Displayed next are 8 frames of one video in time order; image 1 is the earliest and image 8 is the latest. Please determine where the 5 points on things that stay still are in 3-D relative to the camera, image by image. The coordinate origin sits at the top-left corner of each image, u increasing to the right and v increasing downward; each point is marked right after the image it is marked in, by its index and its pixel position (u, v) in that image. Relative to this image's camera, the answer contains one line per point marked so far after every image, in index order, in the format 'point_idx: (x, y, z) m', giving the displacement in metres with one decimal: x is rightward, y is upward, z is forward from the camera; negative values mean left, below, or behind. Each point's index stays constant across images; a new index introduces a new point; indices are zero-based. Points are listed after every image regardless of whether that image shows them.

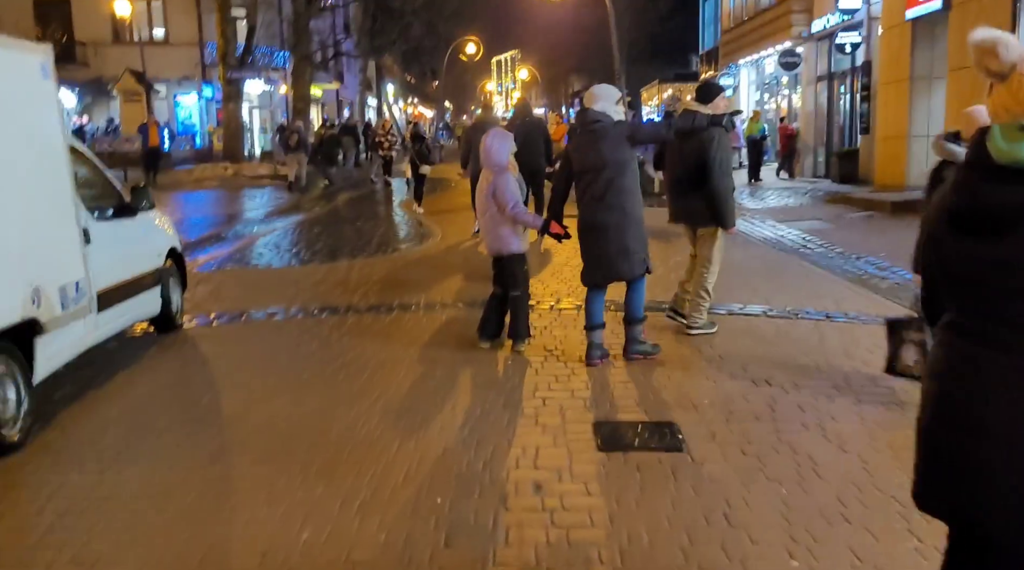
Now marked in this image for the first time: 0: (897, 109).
0: (+6.9, +3.1, +15.2) m
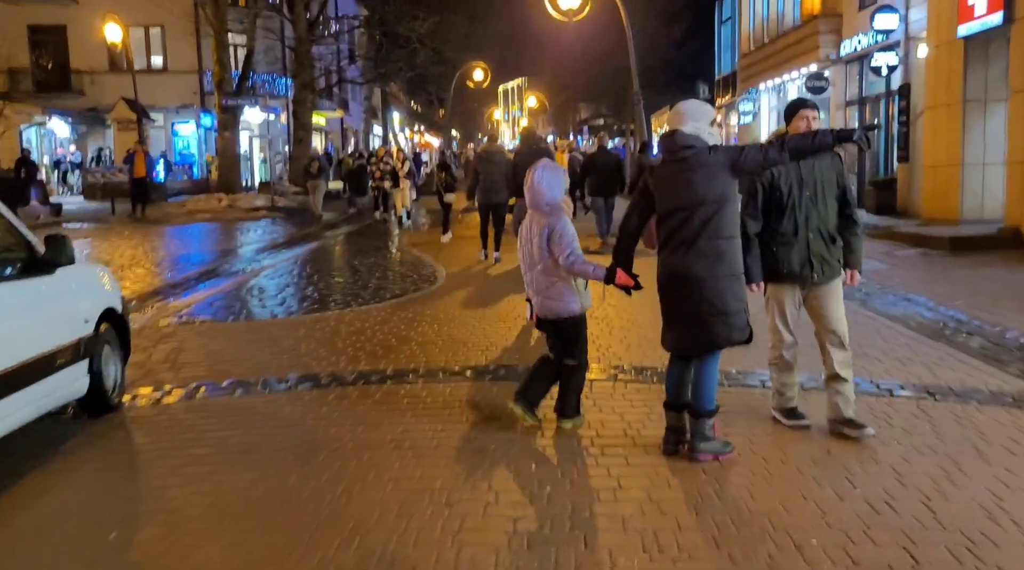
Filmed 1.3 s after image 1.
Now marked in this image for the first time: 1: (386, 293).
0: (+7.1, +2.4, +13.9) m
1: (-1.5, -0.1, +10.4) m
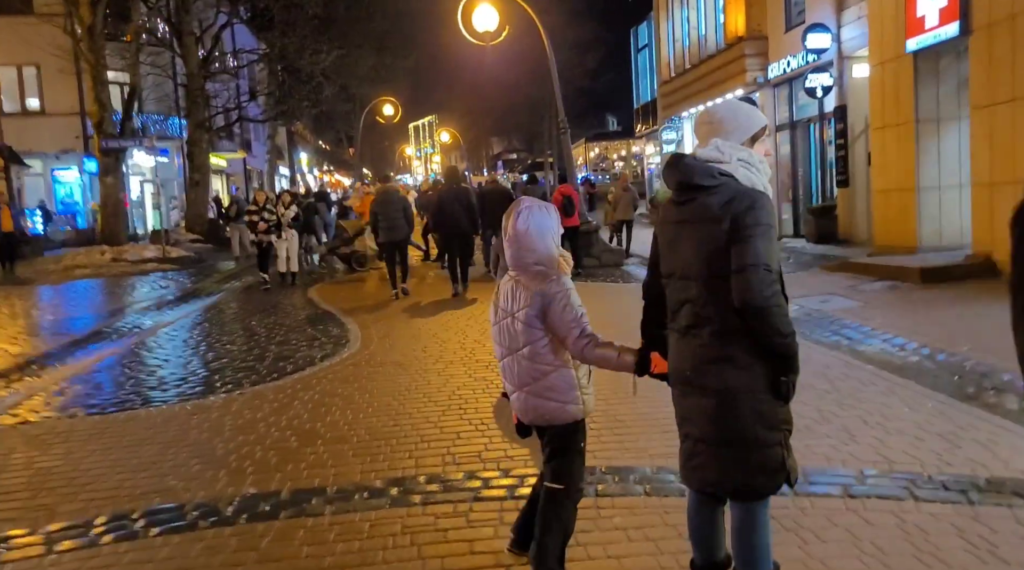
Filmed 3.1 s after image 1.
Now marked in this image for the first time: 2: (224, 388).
0: (+5.9, +1.9, +13.0) m
1: (-2.2, -0.8, +8.6) m
2: (-2.6, -0.9, +7.8) m
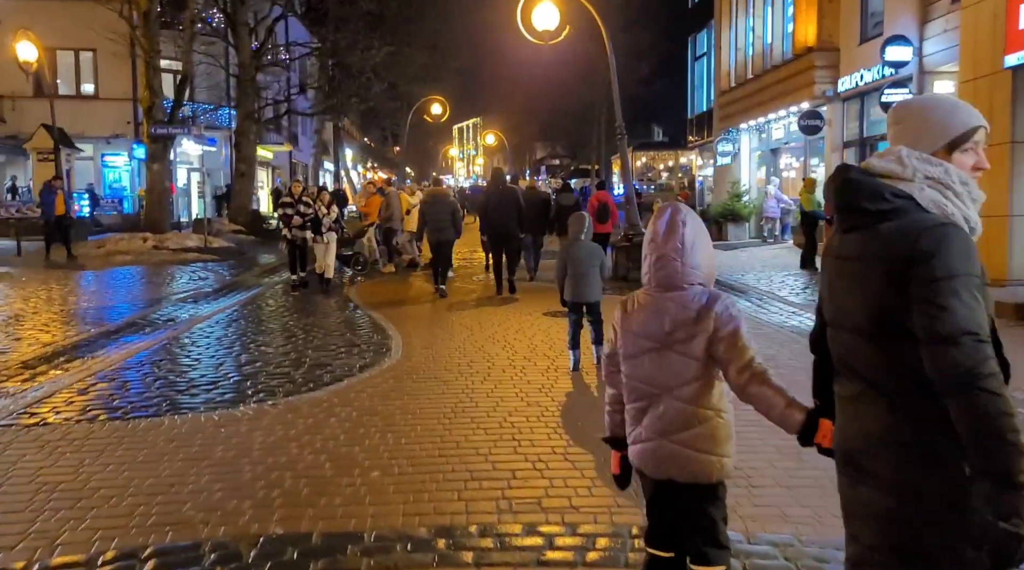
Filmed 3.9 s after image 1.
0: (+6.7, +1.5, +12.0) m
1: (-1.7, -0.8, +8.0) m
2: (-2.1, -0.9, +7.2) m
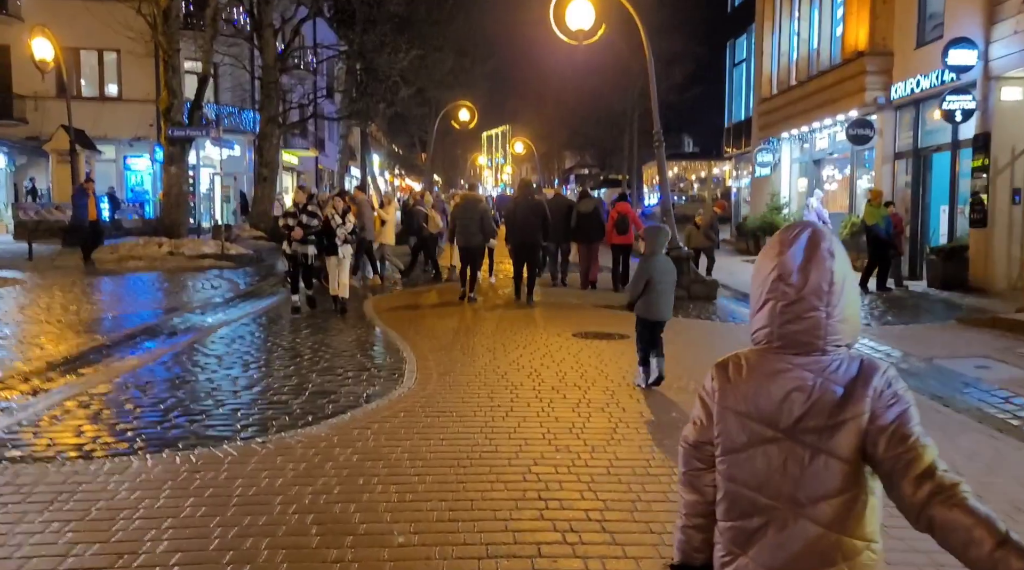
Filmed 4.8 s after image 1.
0: (+7.1, +1.1, +10.9) m
1: (-1.5, -1.0, +7.1) m
2: (-1.9, -1.1, +6.3) m
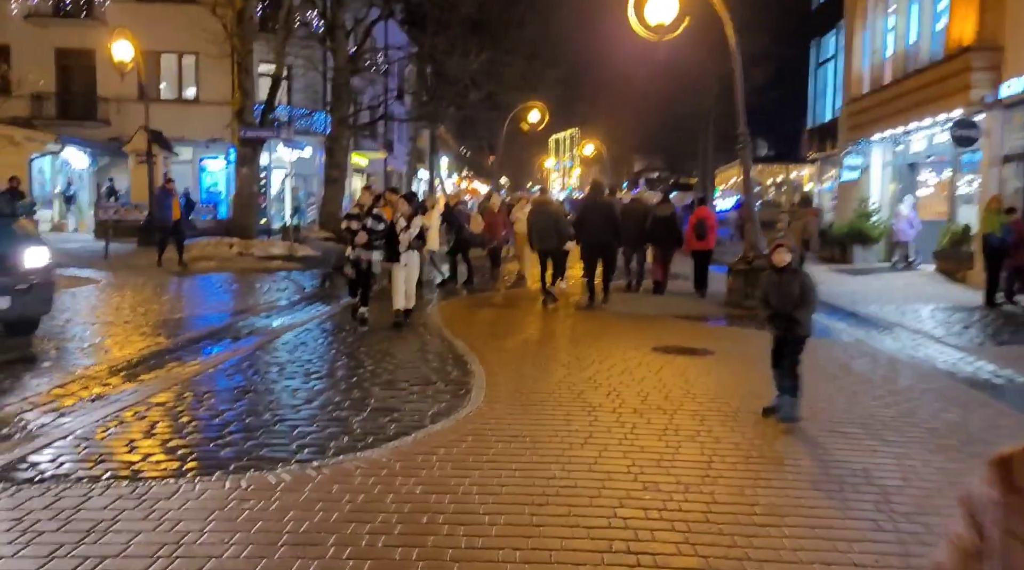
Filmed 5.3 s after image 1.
0: (+8.0, +0.9, +9.7) m
1: (-0.9, -1.0, +6.6) m
2: (-1.4, -1.1, +5.8) m
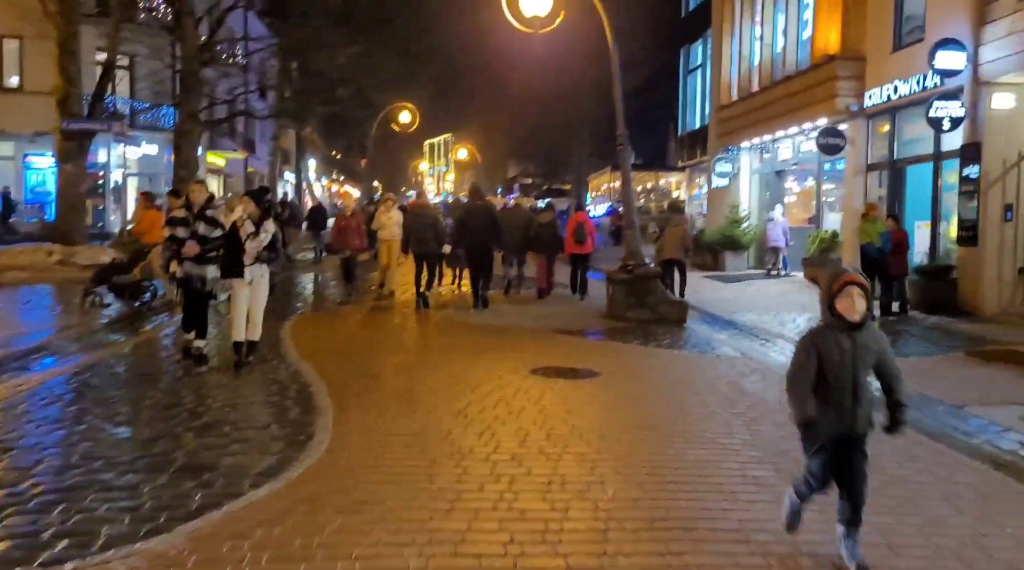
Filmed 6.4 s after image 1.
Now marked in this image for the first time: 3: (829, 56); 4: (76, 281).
0: (+6.5, +0.8, +9.4) m
1: (-1.8, -1.2, +5.1) m
2: (-2.2, -1.3, +4.3) m
3: (+6.7, +4.8, +18.0) m
4: (-8.7, +0.1, +17.1) m
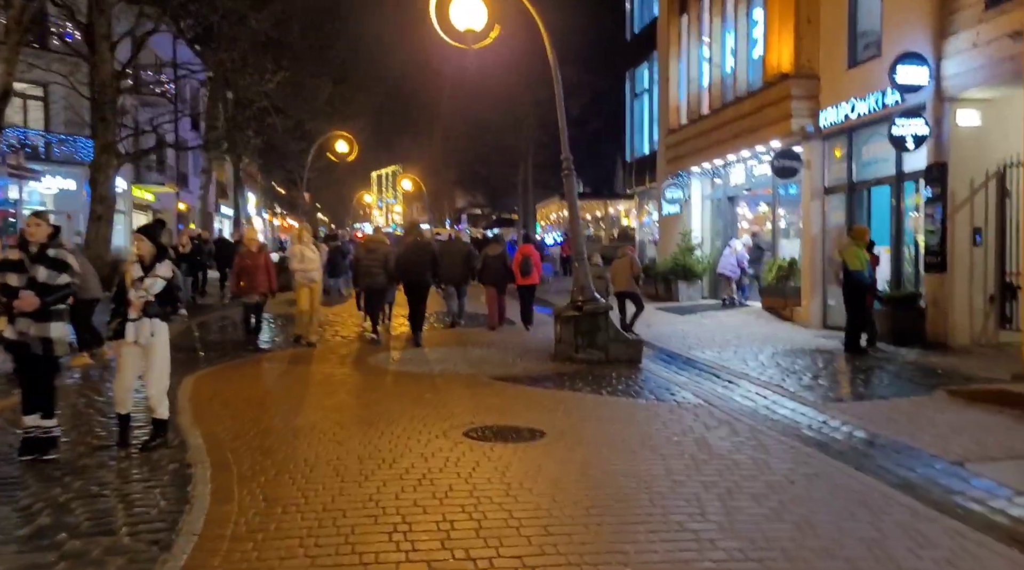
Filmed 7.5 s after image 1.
0: (+5.8, +0.5, +8.5) m
1: (-2.2, -1.5, +3.6) m
2: (-2.6, -1.6, +2.8) m
3: (+5.4, +4.2, +17.2) m
4: (-9.8, -0.8, +15.3) m
